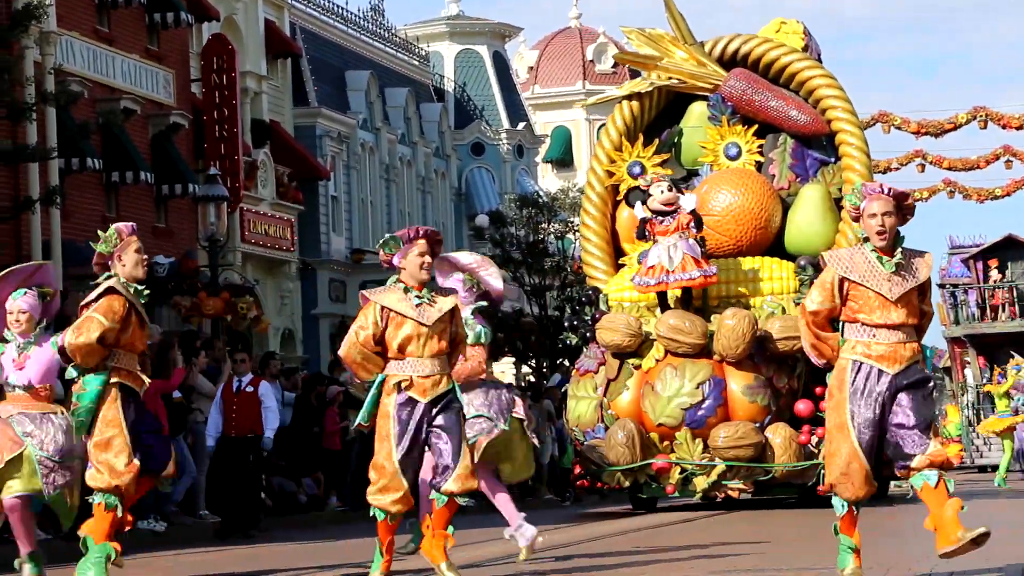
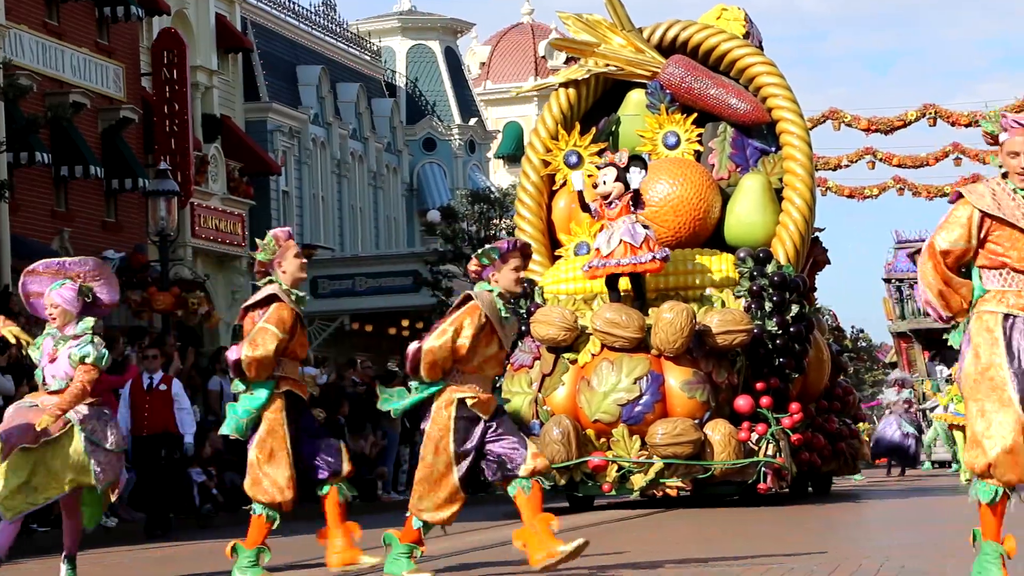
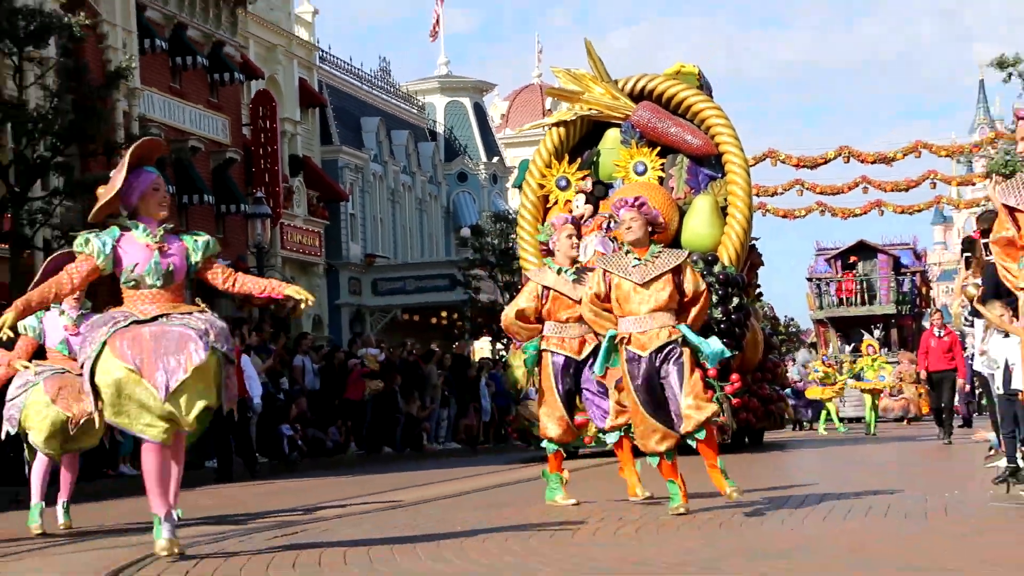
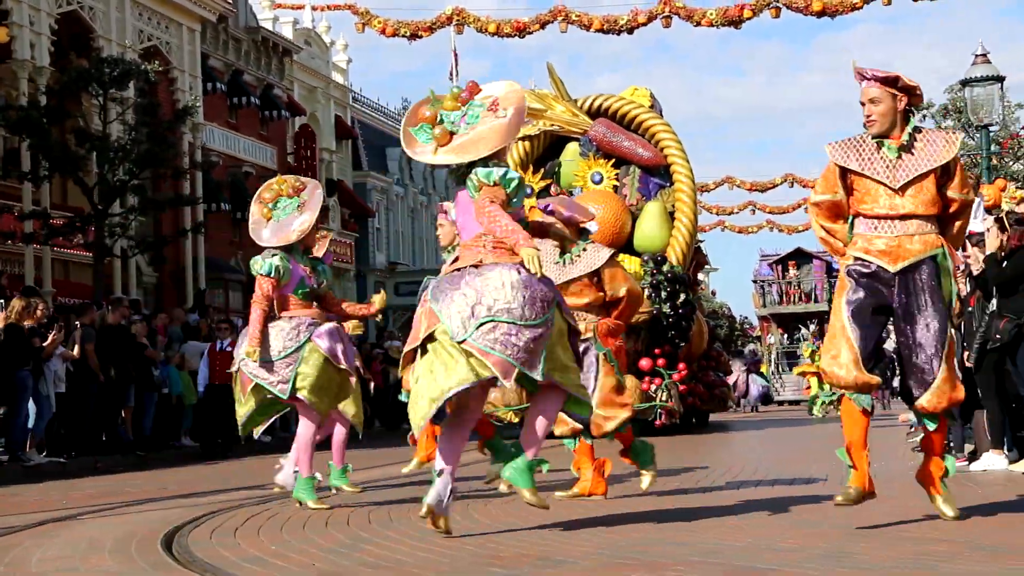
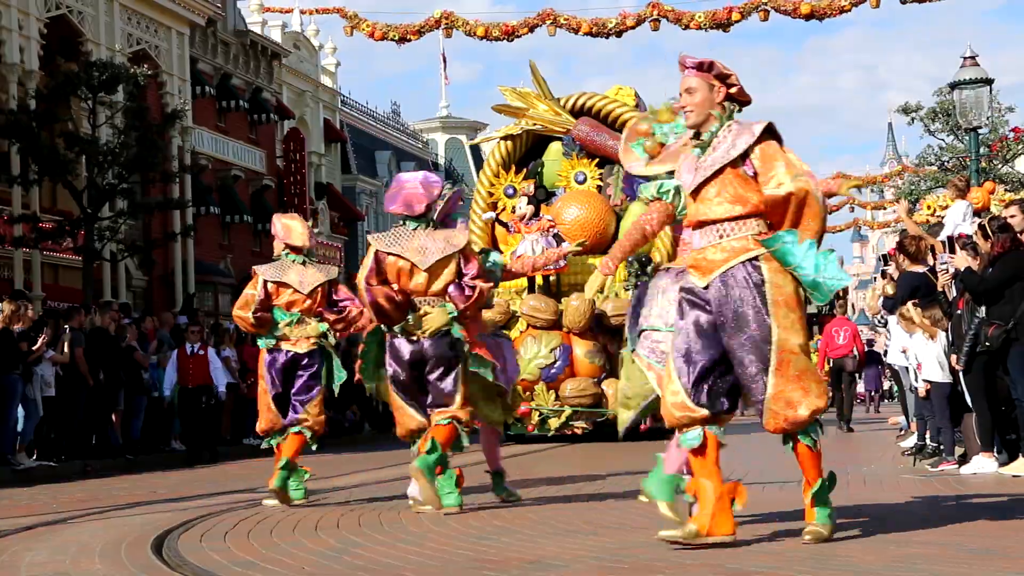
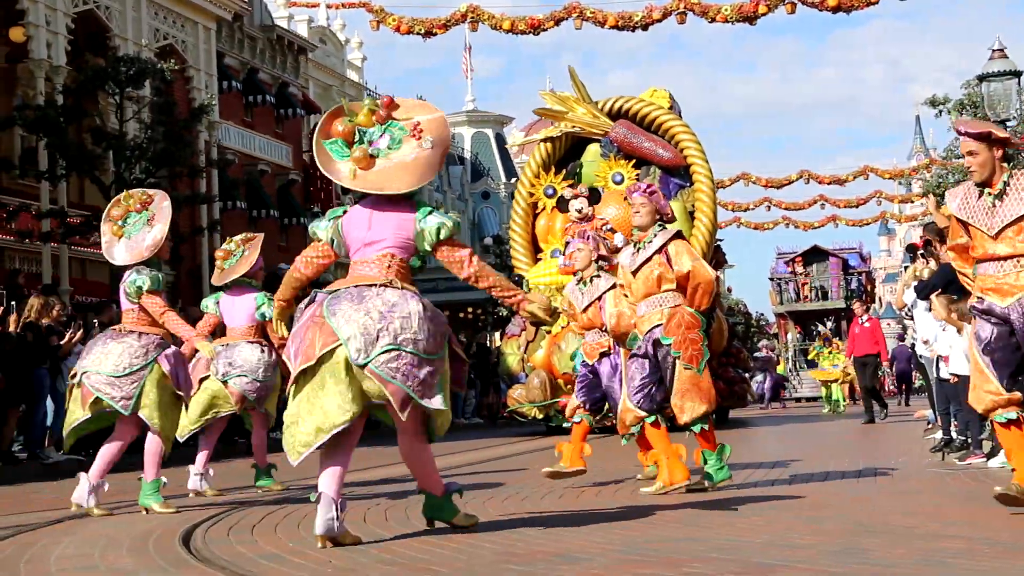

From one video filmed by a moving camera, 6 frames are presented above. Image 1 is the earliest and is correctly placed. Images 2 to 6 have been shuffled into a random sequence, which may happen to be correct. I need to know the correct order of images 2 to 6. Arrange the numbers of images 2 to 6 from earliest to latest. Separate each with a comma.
2, 3, 6, 4, 5
